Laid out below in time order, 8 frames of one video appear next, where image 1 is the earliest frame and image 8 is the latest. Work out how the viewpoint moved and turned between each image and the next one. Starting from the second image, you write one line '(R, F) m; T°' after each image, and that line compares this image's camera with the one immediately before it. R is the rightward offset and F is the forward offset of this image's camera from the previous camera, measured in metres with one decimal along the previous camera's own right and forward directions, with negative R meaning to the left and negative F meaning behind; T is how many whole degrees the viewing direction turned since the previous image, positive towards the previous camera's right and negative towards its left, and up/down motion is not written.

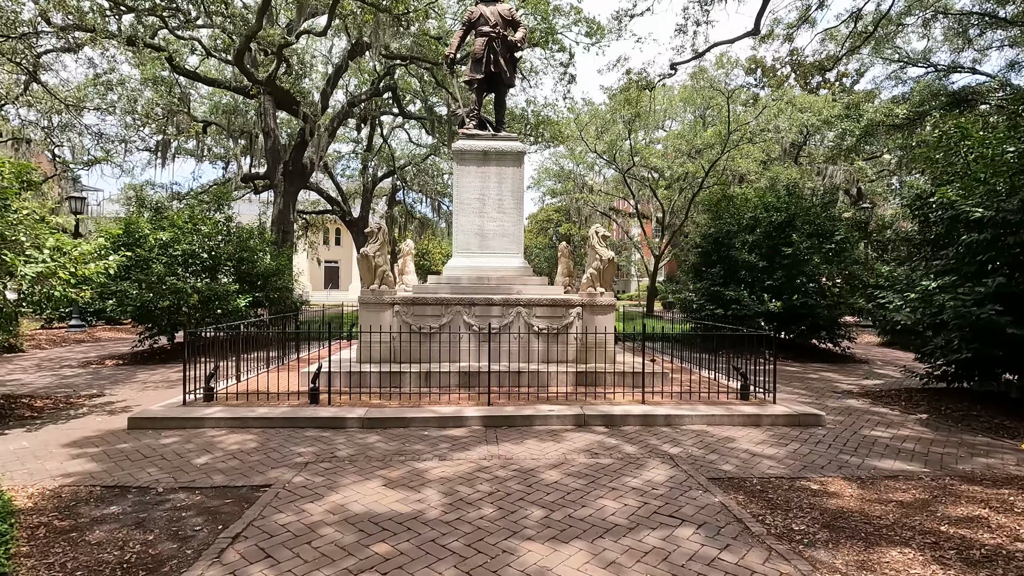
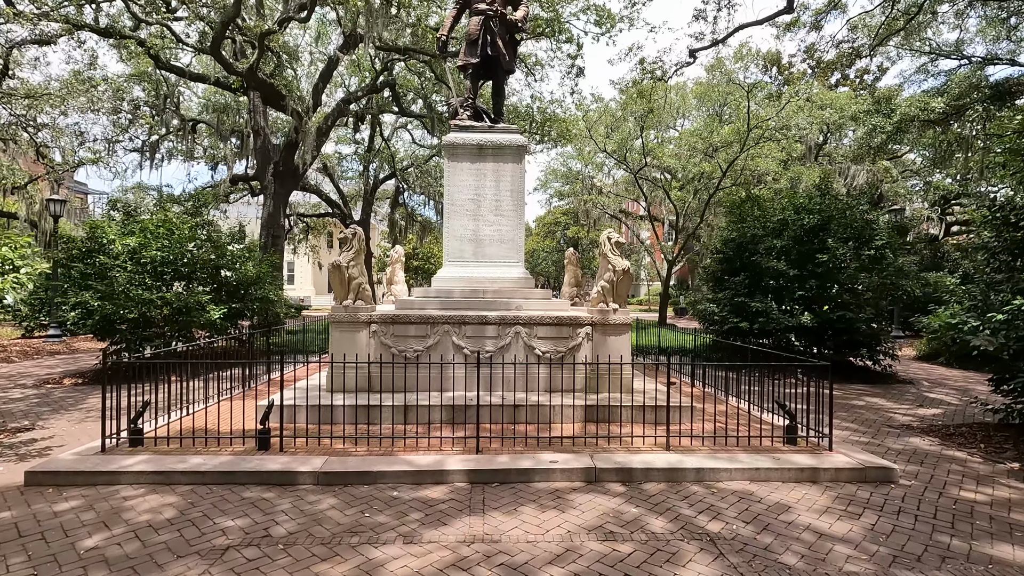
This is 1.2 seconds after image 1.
(+0.1, +1.3) m; -1°
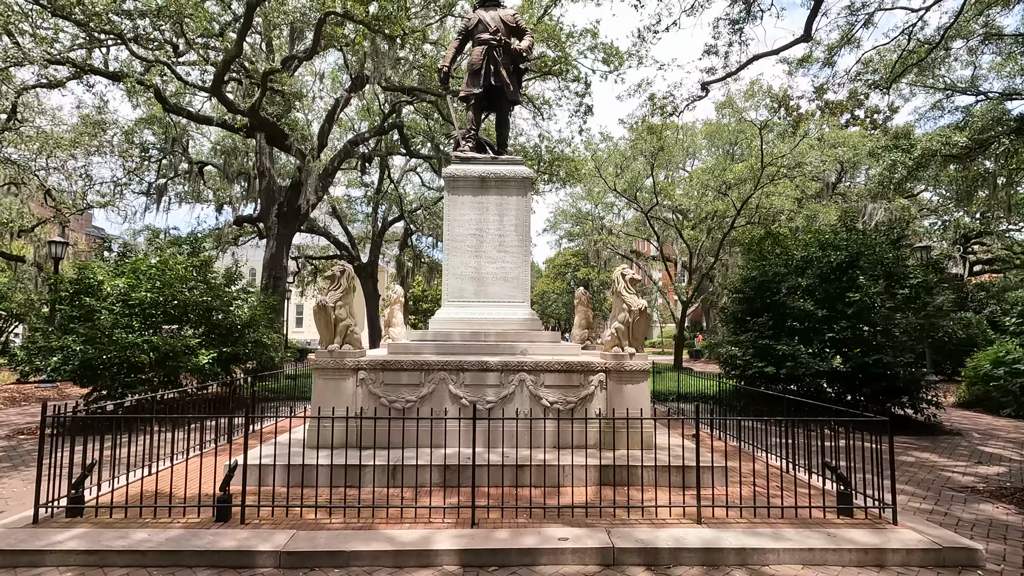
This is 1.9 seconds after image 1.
(+0.1, +0.7) m; -1°
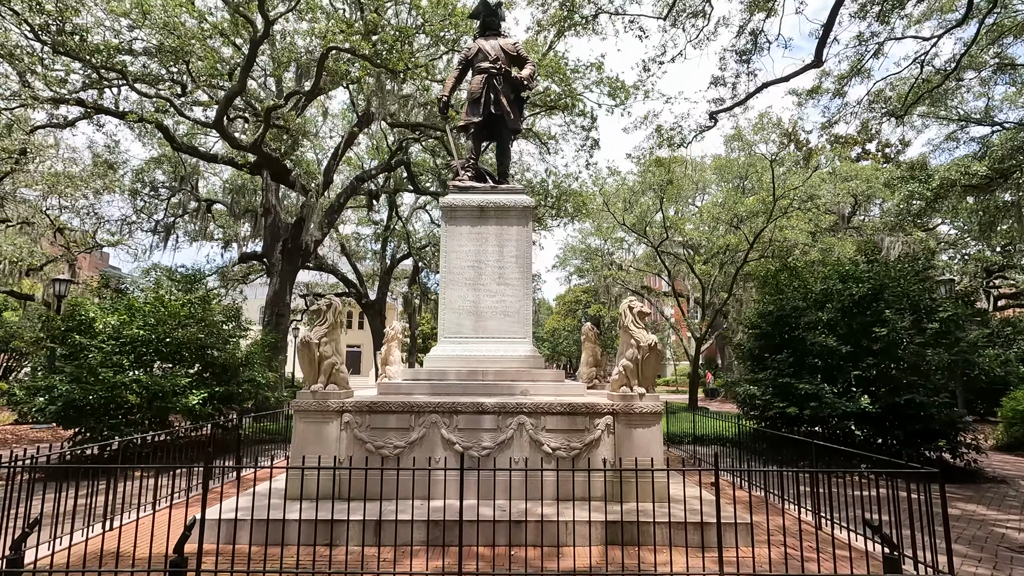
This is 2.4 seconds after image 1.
(+0.2, +0.5) m; -1°
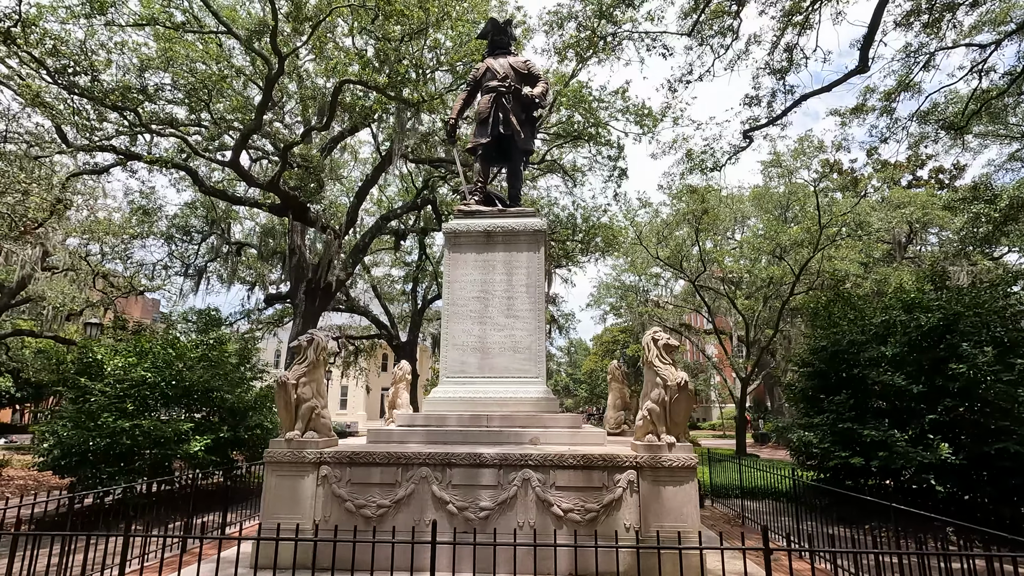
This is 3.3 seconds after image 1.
(+0.4, +0.9) m; -4°
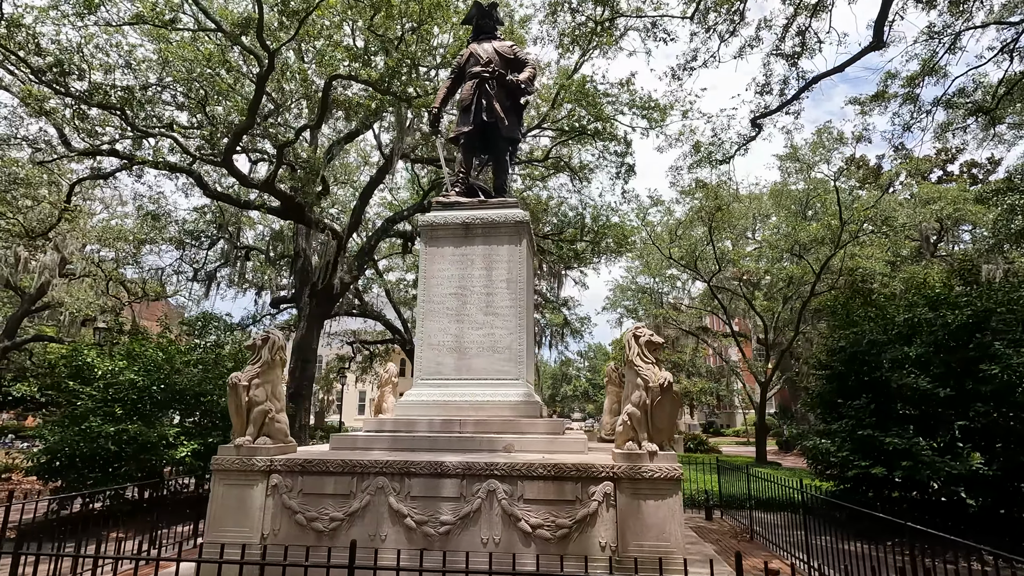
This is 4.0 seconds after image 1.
(+0.5, +0.5) m; -2°
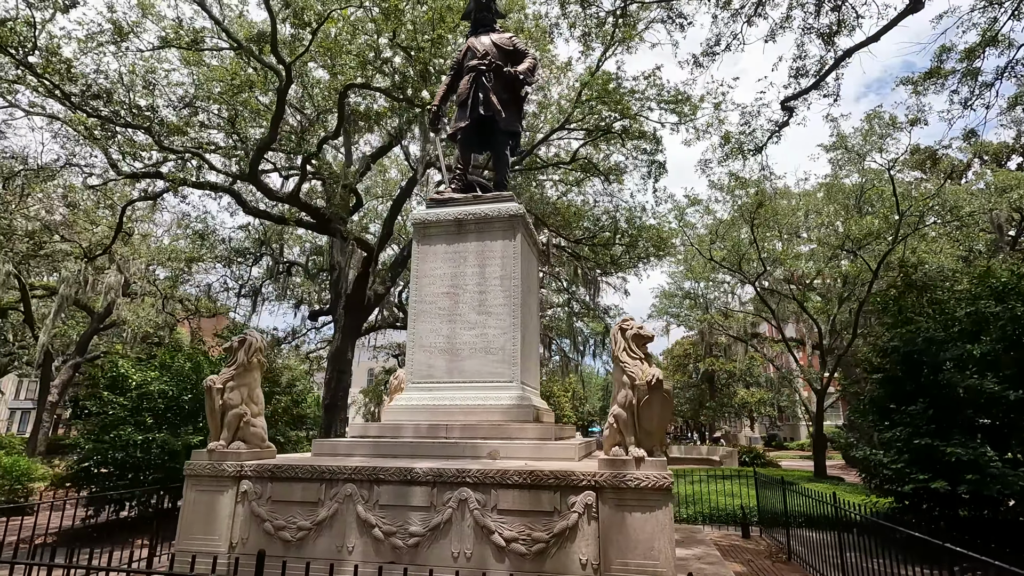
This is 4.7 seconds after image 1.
(+0.7, +0.4) m; -6°
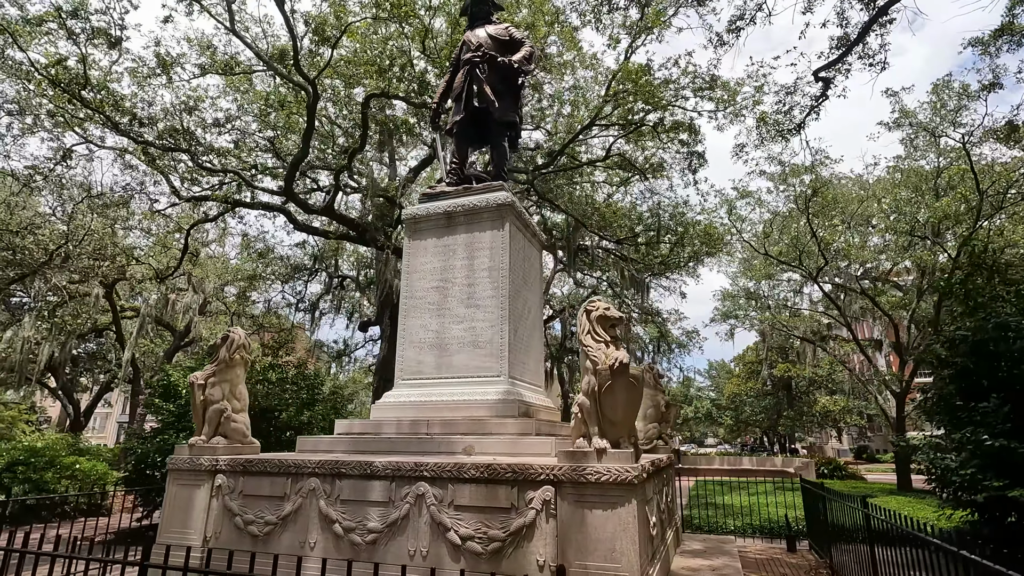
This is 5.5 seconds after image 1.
(+0.9, +0.3) m; -7°
